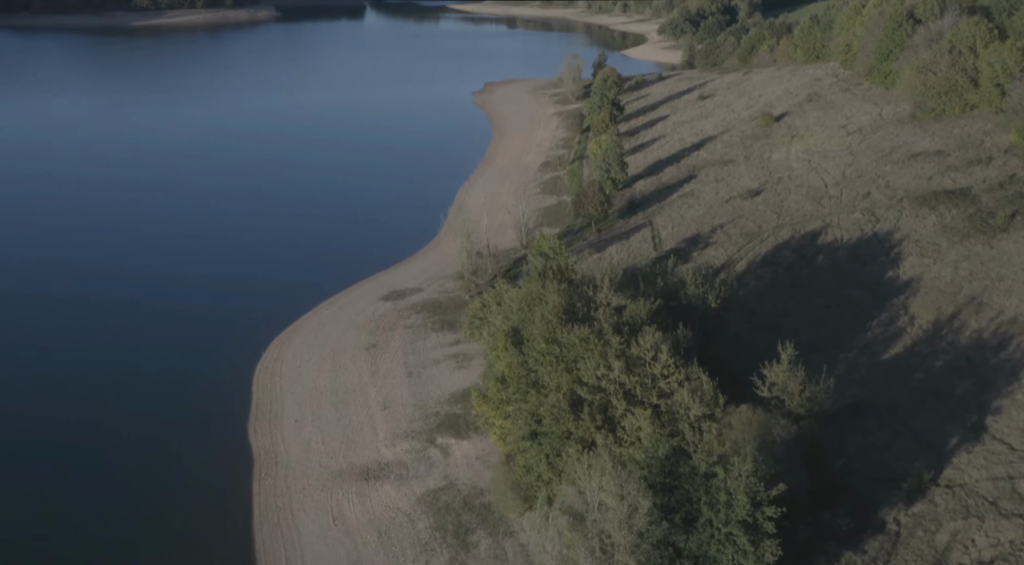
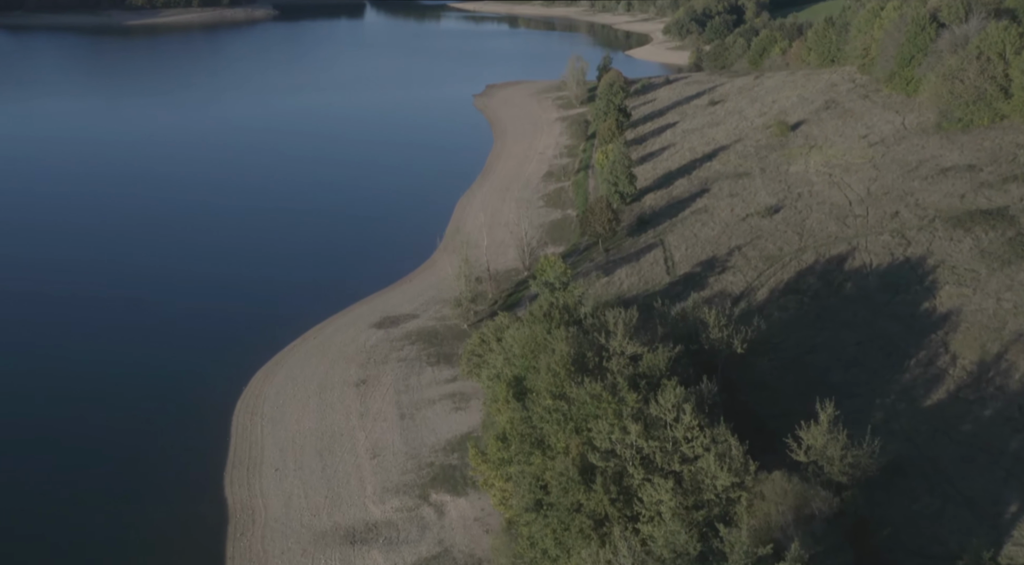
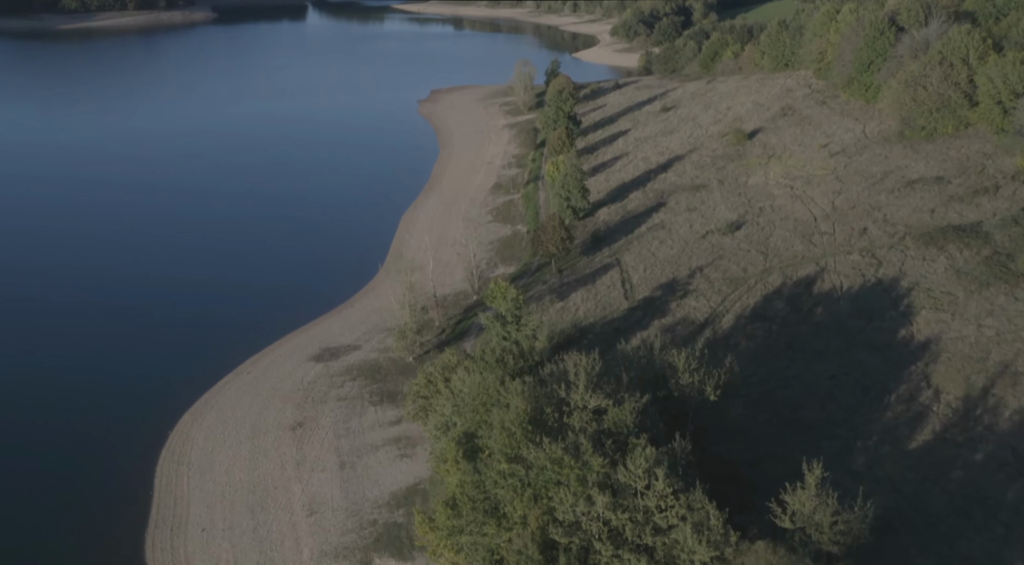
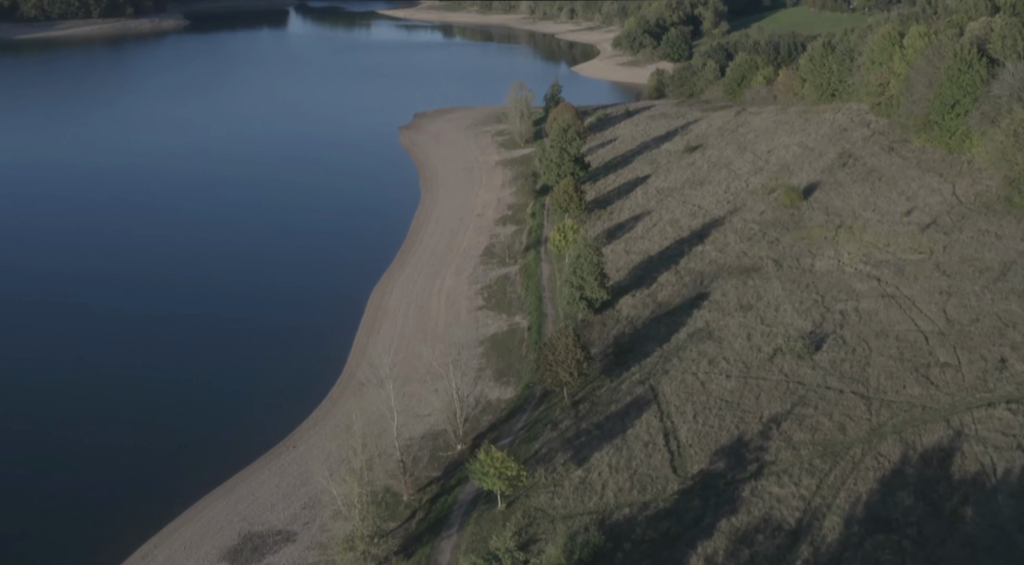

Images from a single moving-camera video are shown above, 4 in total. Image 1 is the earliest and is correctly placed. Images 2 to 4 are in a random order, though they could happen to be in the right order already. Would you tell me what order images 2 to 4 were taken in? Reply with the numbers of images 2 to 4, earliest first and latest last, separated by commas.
2, 3, 4
